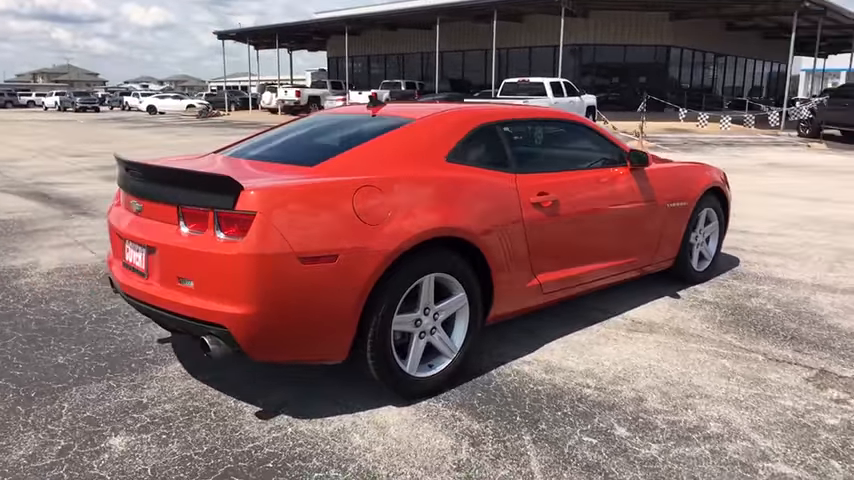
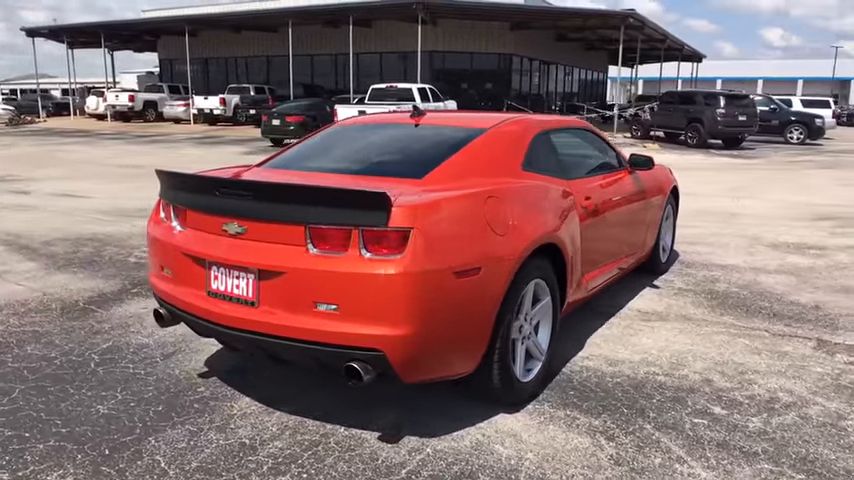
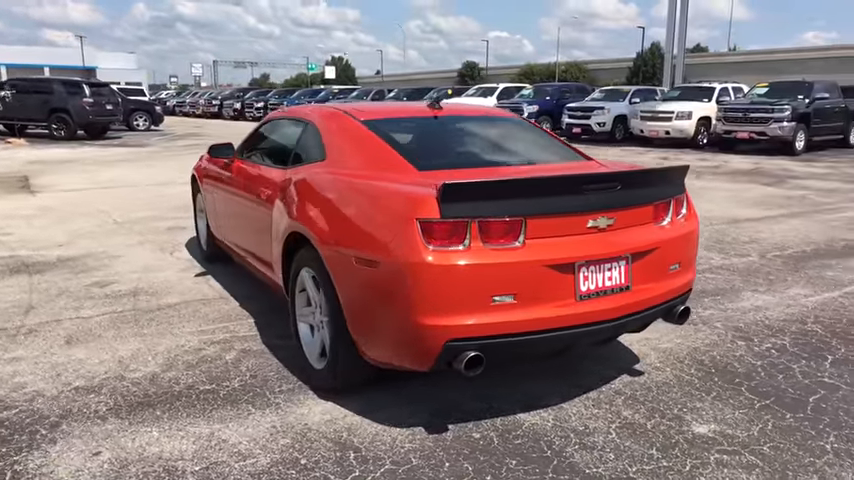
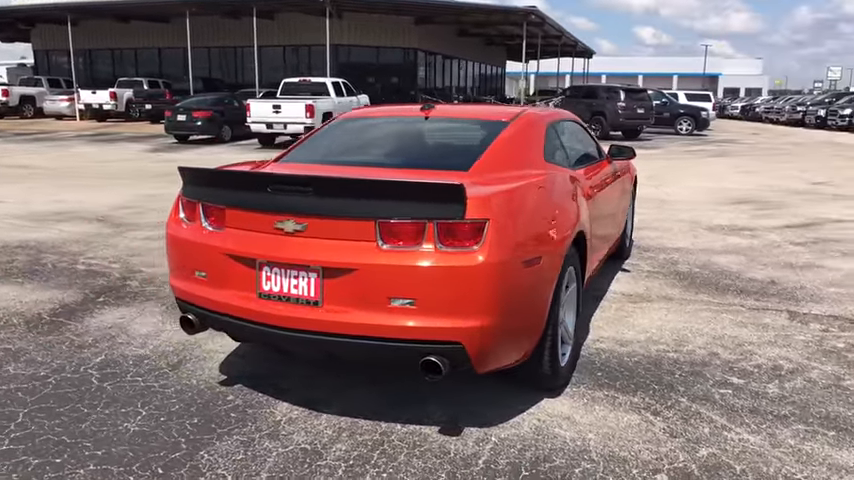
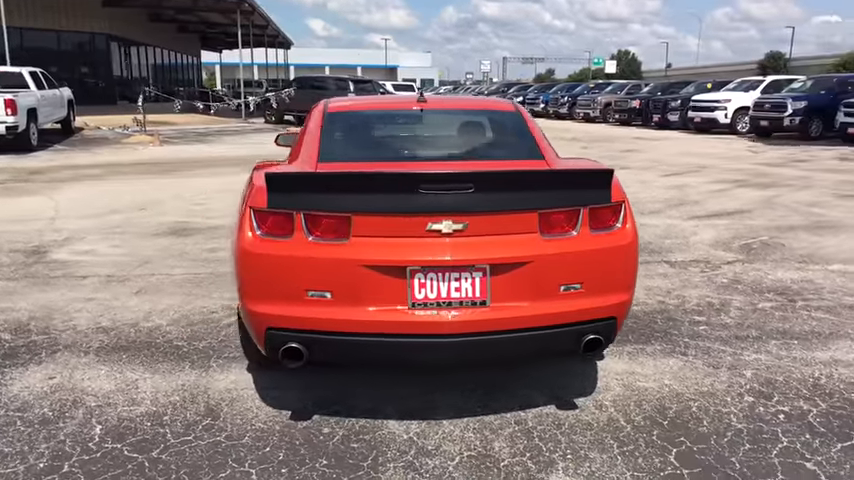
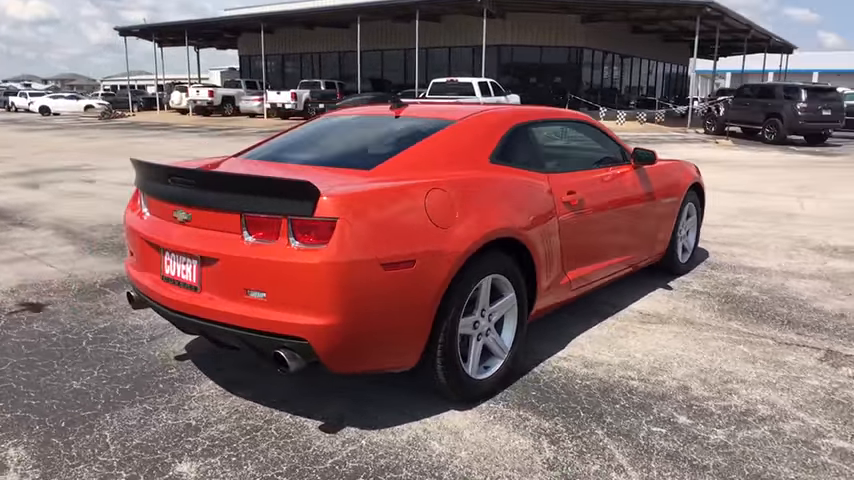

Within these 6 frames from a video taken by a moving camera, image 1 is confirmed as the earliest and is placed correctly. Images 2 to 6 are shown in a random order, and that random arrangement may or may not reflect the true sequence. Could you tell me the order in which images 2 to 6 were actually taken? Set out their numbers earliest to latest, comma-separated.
6, 2, 4, 5, 3
